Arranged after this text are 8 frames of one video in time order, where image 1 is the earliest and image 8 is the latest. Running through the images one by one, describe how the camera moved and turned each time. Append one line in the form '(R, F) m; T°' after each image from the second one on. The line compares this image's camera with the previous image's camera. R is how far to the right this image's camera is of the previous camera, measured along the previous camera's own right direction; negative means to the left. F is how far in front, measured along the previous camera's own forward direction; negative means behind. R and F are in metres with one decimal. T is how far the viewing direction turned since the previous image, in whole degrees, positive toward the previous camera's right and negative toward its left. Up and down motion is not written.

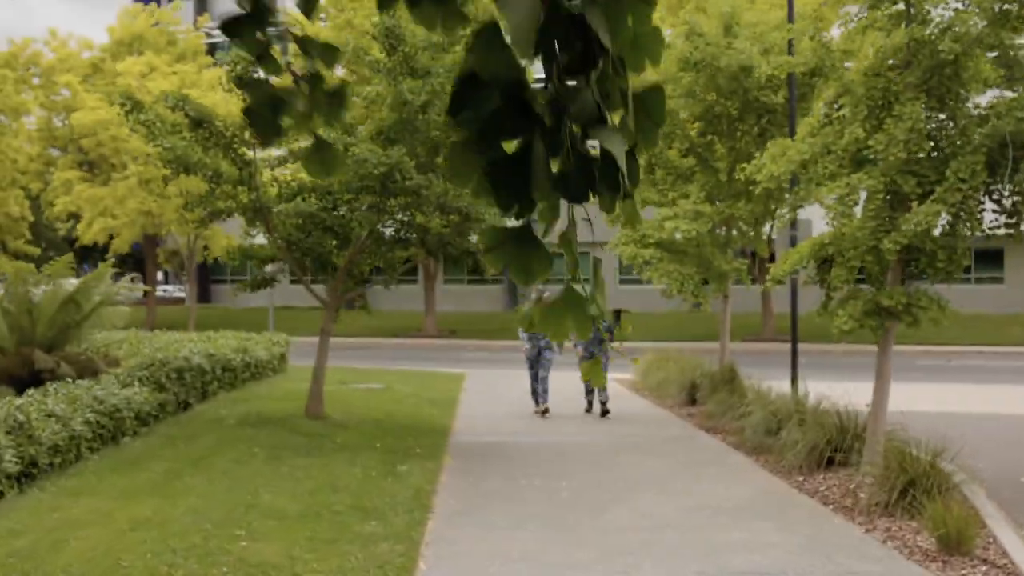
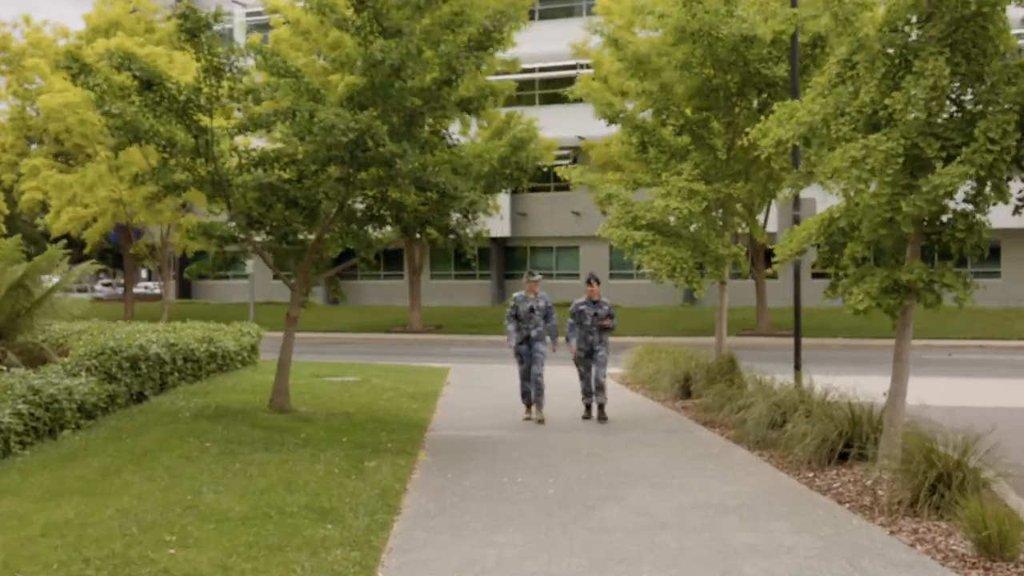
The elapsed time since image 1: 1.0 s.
(+0.1, +0.8) m; +1°
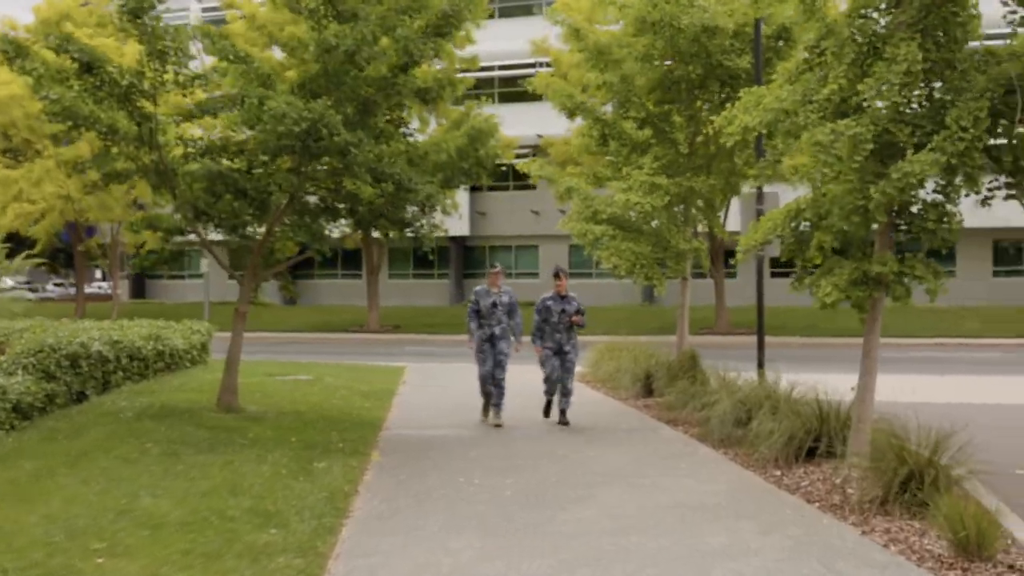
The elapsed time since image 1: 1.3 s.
(0.0, +0.3) m; +2°
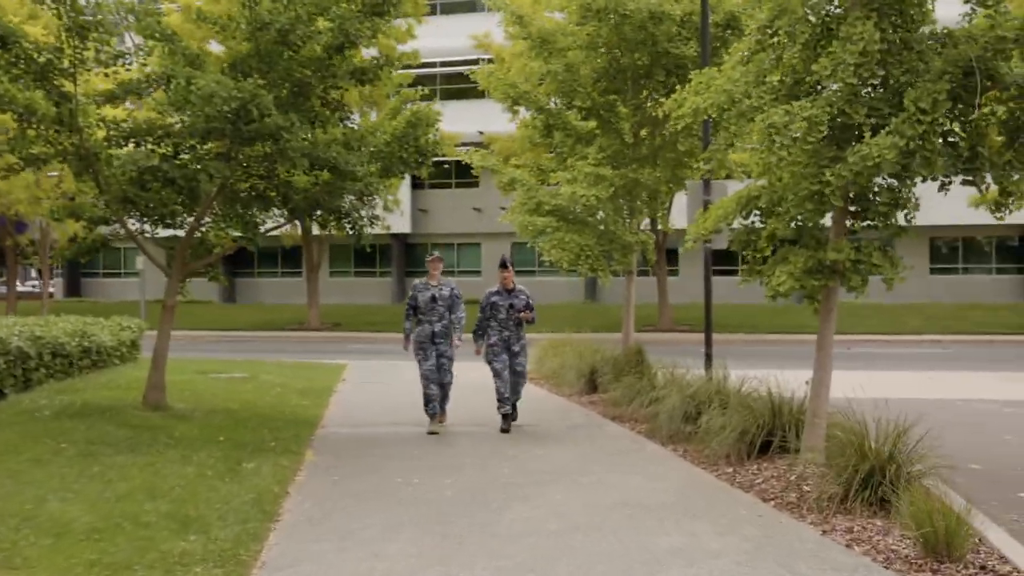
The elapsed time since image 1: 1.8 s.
(0.0, +0.4) m; +3°
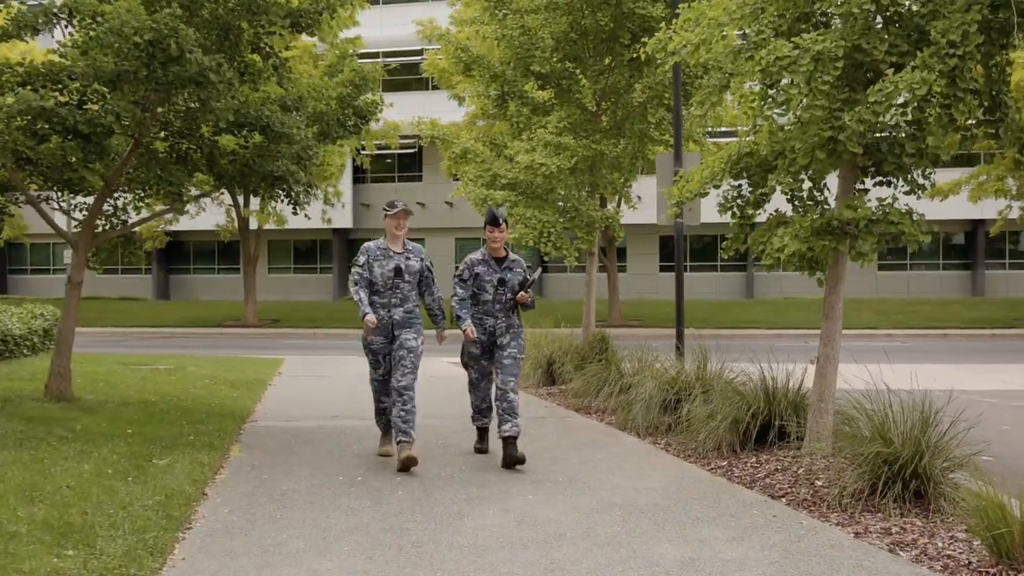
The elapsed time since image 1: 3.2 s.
(-0.1, +1.0) m; +3°
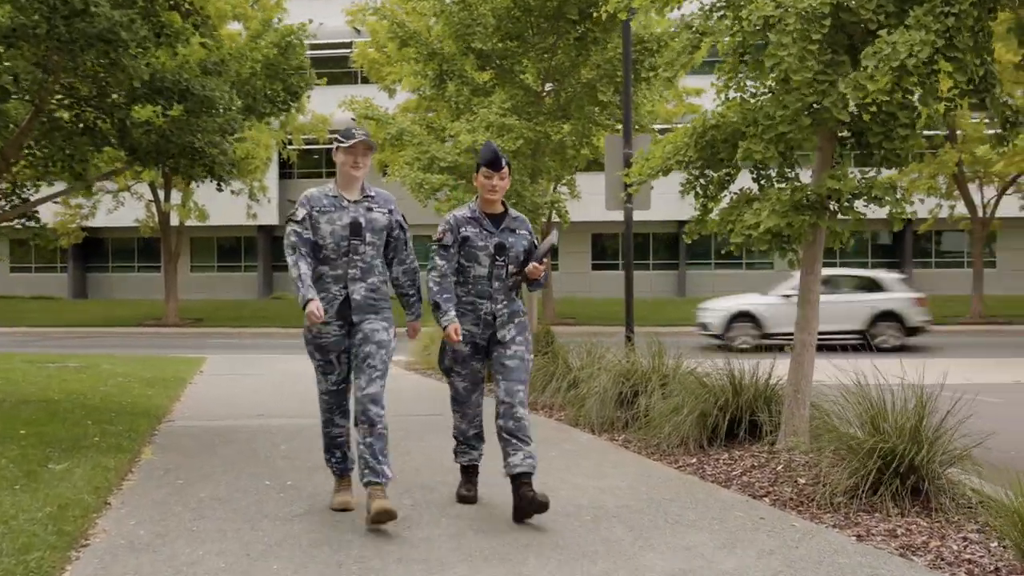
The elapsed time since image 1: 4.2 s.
(-0.1, +0.6) m; +4°
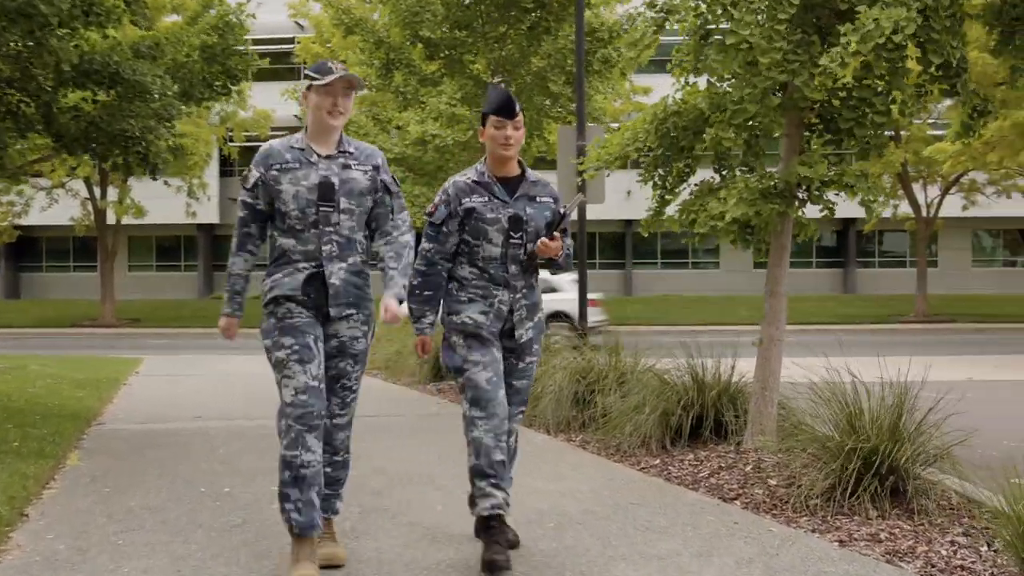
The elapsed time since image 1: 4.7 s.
(0.0, +0.3) m; +3°
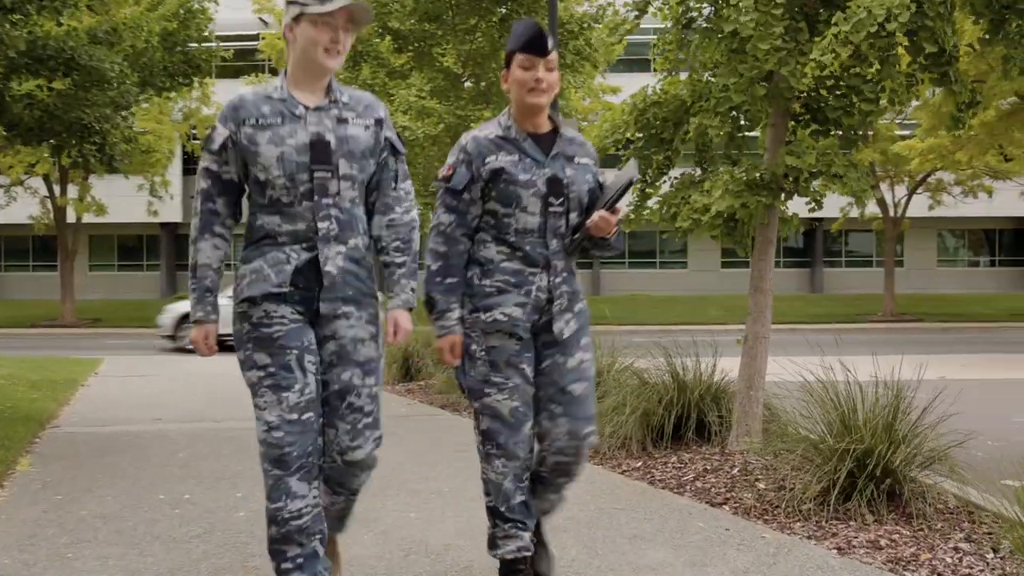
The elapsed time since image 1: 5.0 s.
(0.0, +0.2) m; +2°
